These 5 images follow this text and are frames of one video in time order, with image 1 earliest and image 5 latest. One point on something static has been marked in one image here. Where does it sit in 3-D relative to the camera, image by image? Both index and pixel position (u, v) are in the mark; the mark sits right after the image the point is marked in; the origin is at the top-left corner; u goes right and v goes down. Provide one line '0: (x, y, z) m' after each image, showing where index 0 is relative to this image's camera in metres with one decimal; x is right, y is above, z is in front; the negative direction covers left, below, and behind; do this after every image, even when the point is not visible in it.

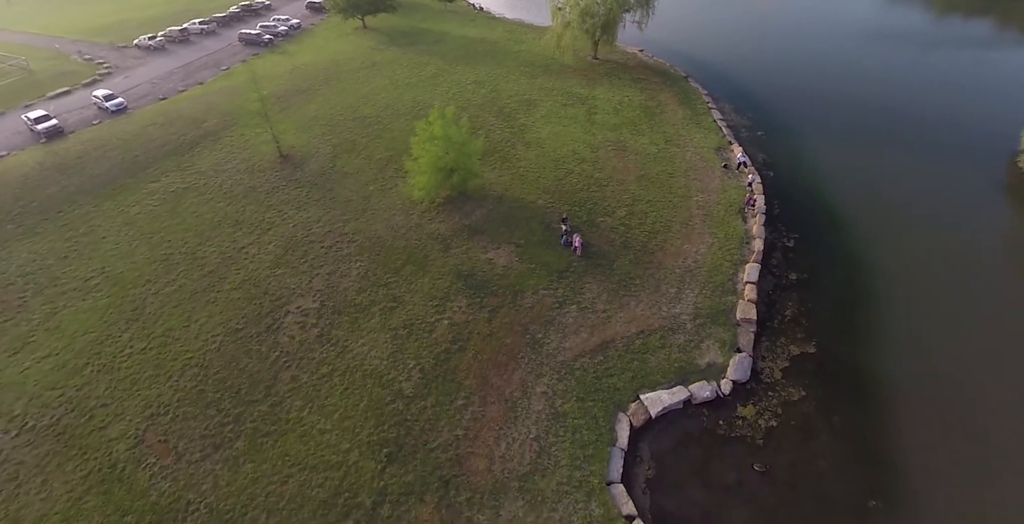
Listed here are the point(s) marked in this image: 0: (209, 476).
0: (-12.2, -8.1, +20.6) m
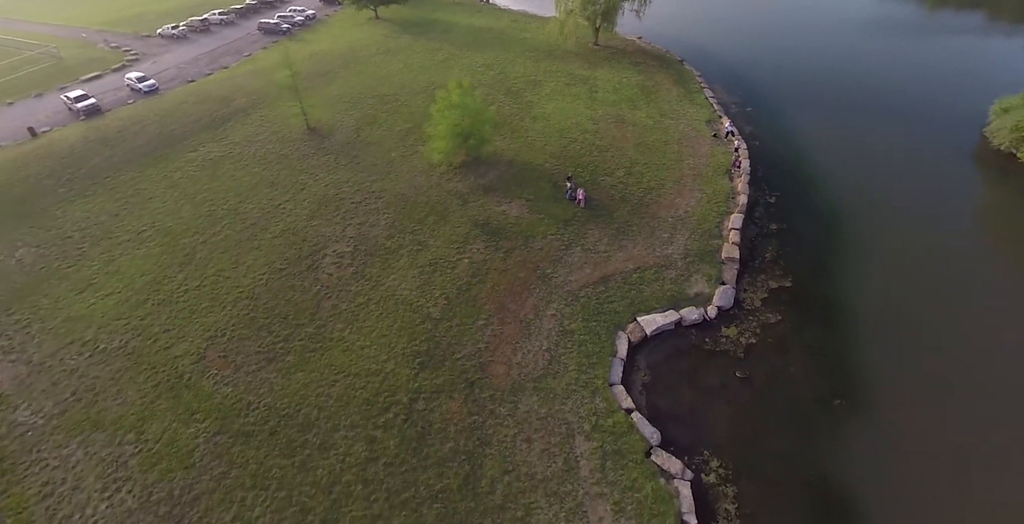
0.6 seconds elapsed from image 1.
0: (-11.5, -5.2, +23.7) m
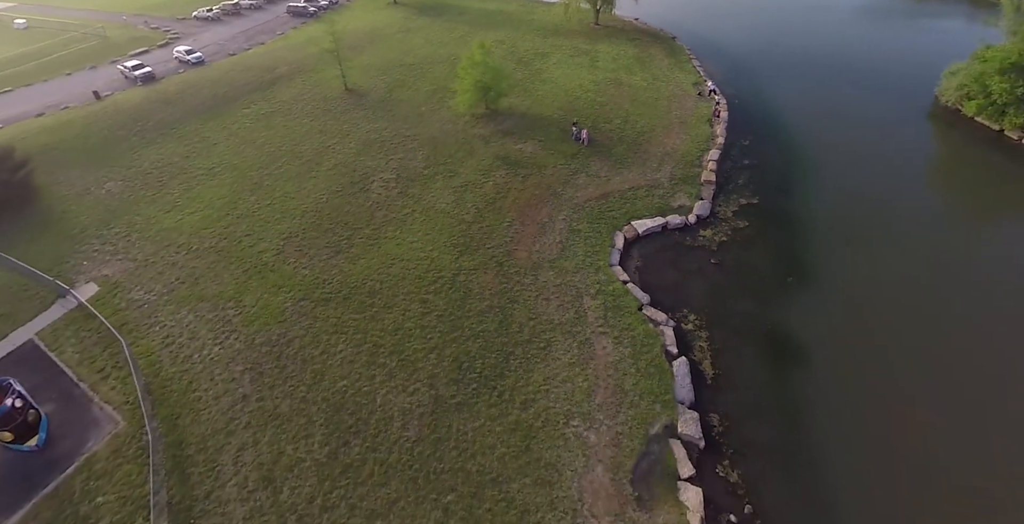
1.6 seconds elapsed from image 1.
0: (-10.4, 0.0, +29.4) m
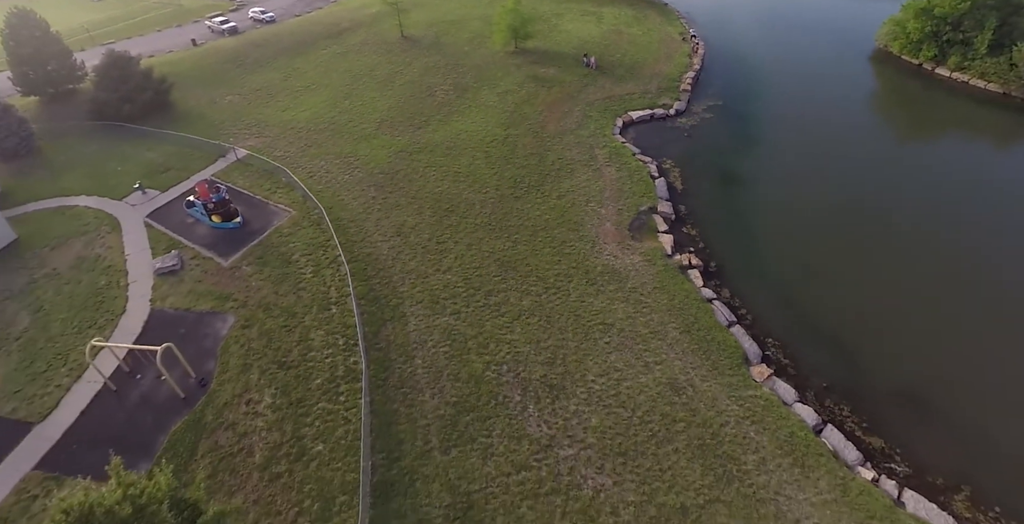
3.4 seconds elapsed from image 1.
0: (-7.6, +10.7, +41.3) m
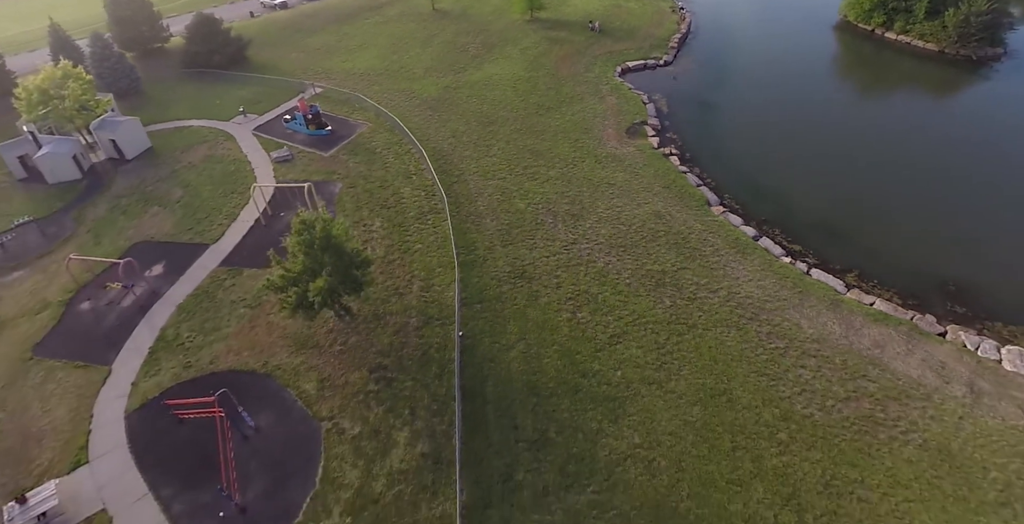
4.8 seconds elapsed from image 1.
0: (-5.2, +20.0, +52.1) m
